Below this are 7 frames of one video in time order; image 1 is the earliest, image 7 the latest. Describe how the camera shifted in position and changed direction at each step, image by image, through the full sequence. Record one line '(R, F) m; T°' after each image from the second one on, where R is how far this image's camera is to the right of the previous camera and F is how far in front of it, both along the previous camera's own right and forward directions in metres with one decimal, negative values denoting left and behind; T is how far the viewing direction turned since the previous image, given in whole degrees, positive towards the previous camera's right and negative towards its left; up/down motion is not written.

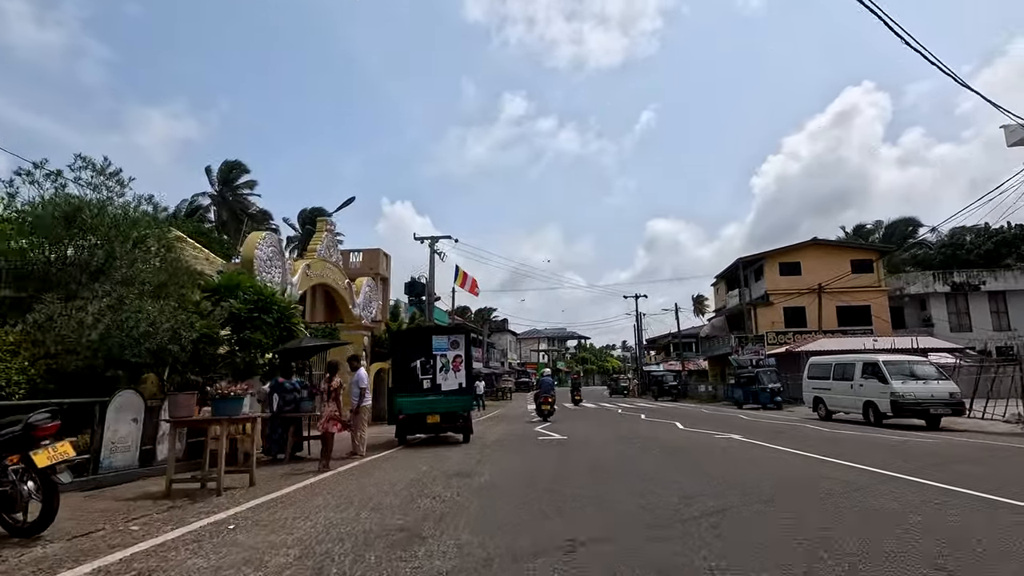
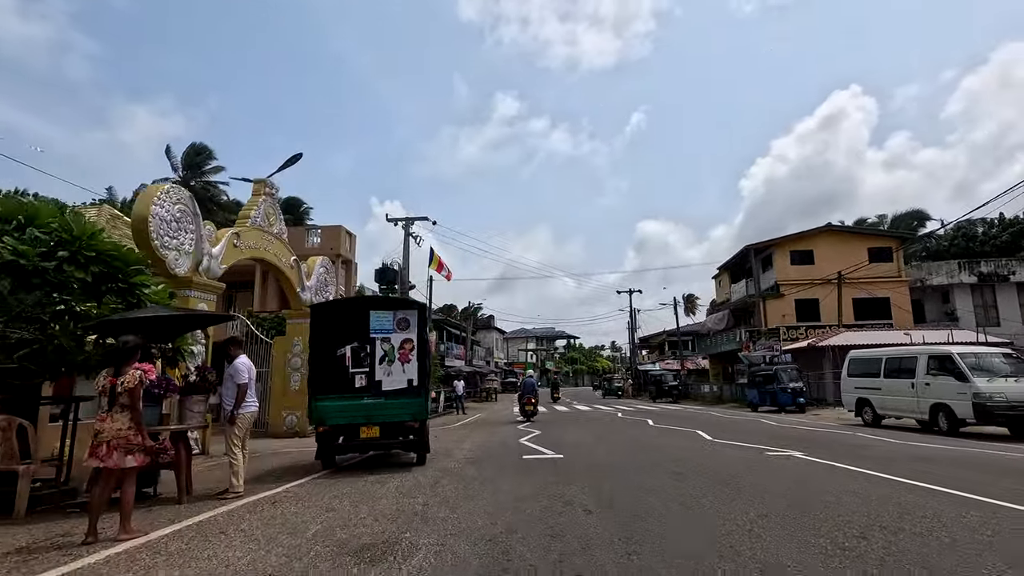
(+0.3, +3.9) m; +1°
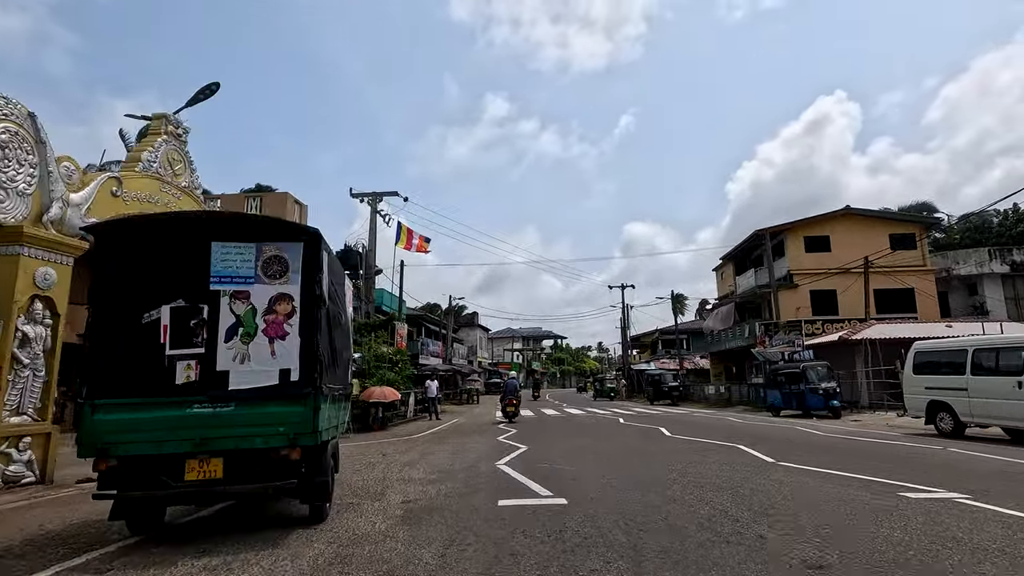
(+0.2, +4.1) m; +1°
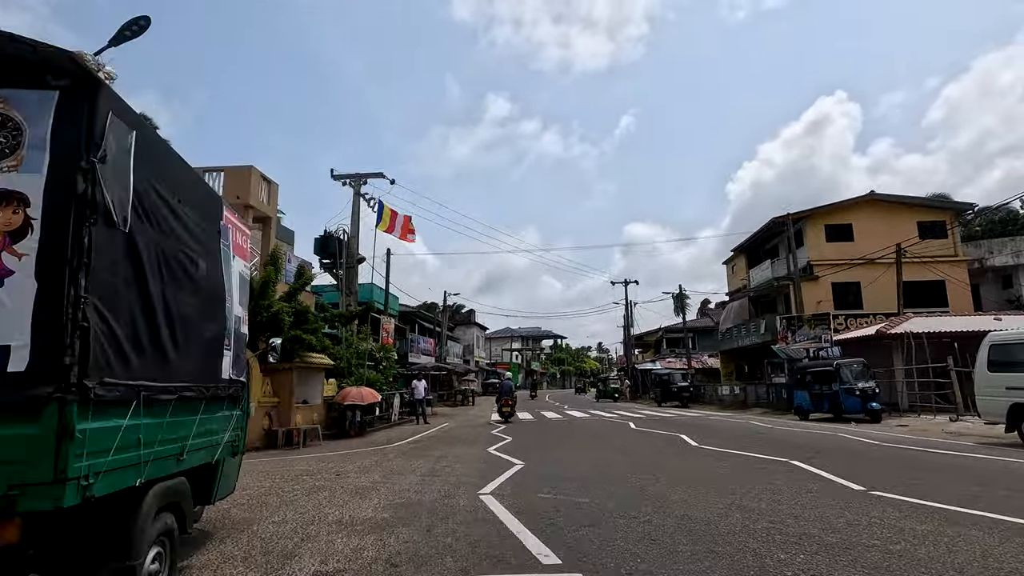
(+0.1, +2.5) m; 0°
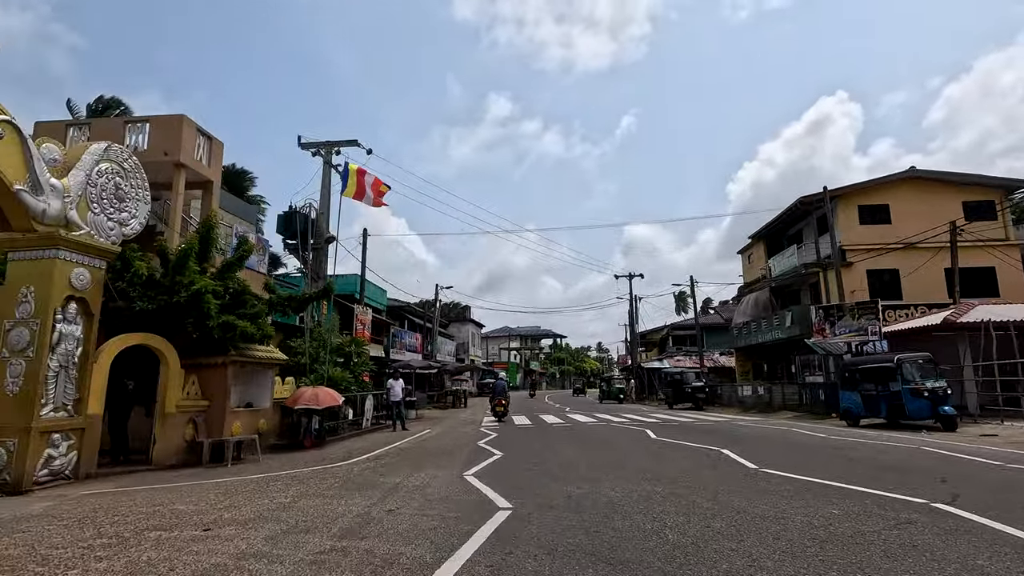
(+0.2, +3.4) m; 0°
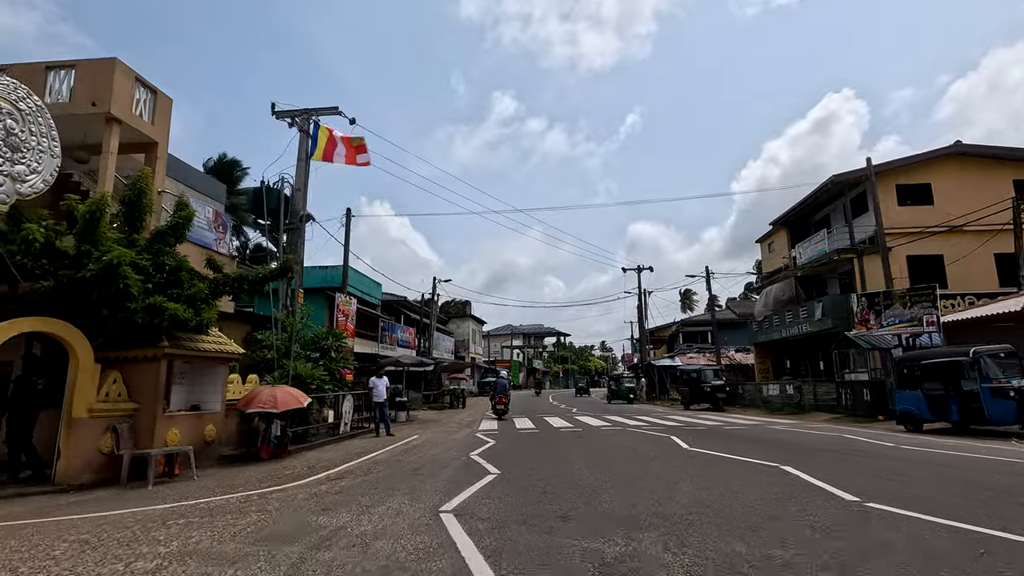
(+0.1, +2.5) m; 0°
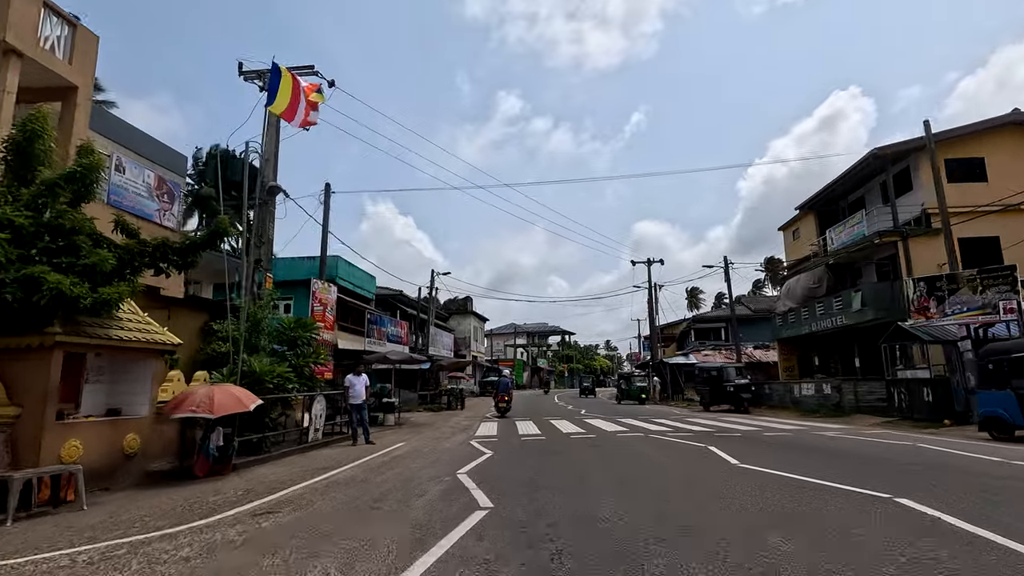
(+0.1, +2.5) m; 0°
